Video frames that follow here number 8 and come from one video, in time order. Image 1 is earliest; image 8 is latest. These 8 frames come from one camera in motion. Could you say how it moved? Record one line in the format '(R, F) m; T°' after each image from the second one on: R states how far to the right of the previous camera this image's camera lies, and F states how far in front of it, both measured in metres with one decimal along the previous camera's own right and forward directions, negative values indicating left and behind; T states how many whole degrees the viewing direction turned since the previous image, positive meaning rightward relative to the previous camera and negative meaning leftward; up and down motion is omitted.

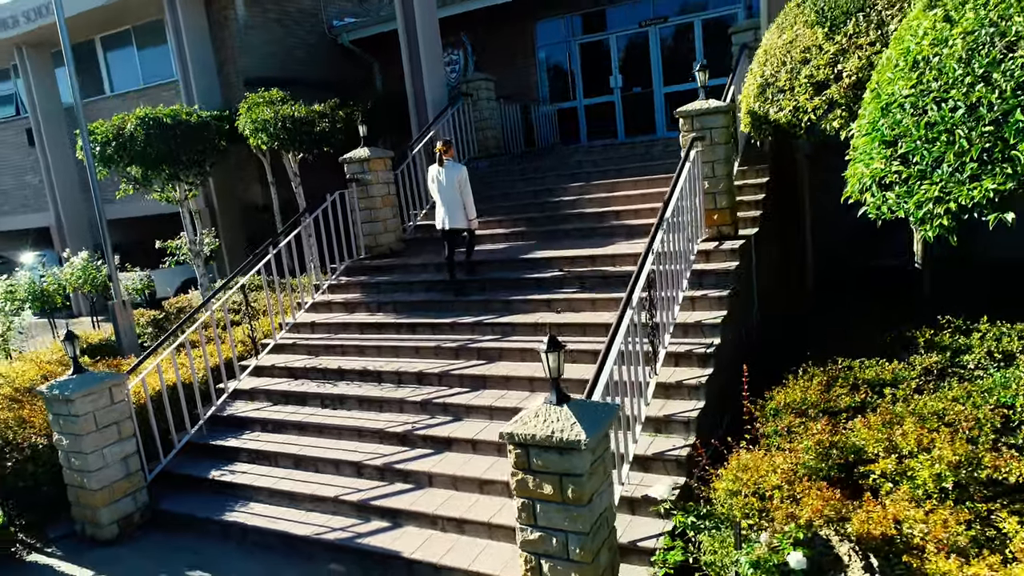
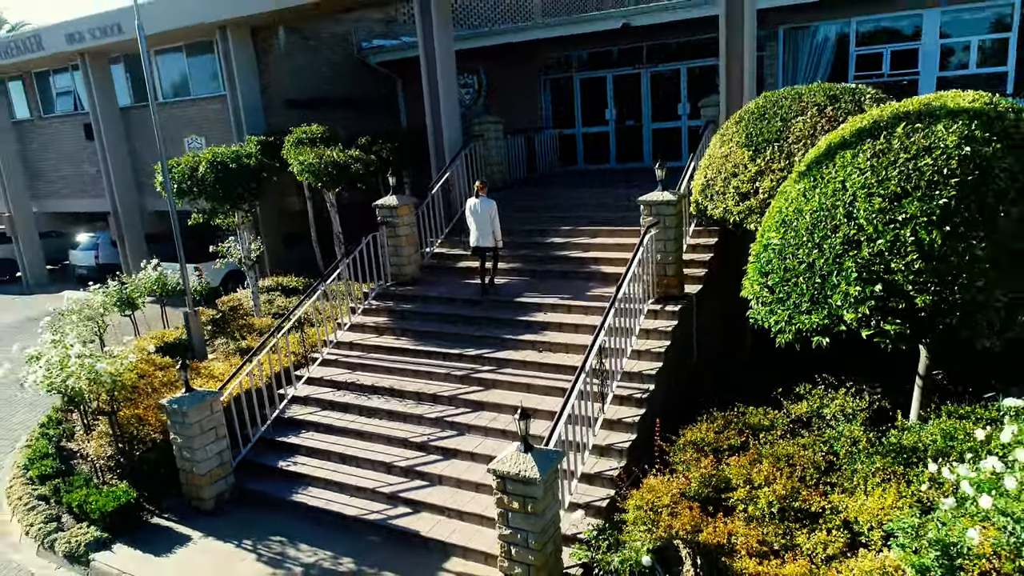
(+0.1, -1.6) m; -1°
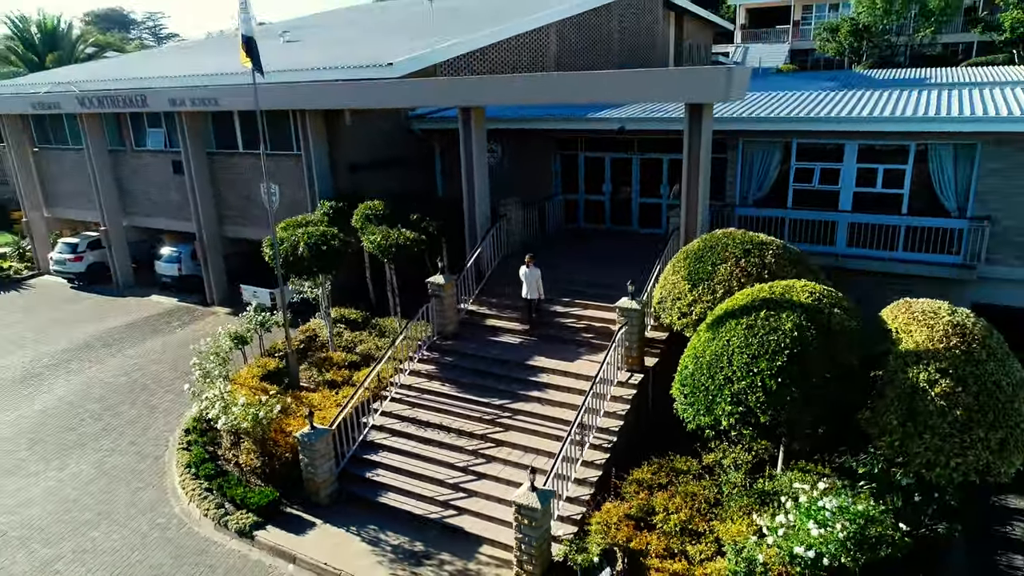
(-0.2, -3.1) m; 0°
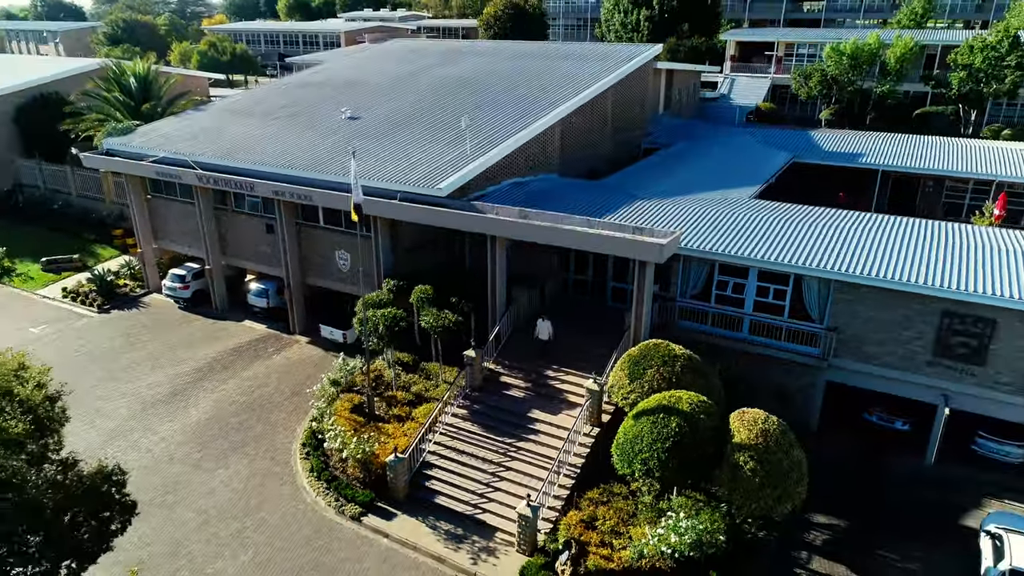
(-0.3, -5.7) m; 0°
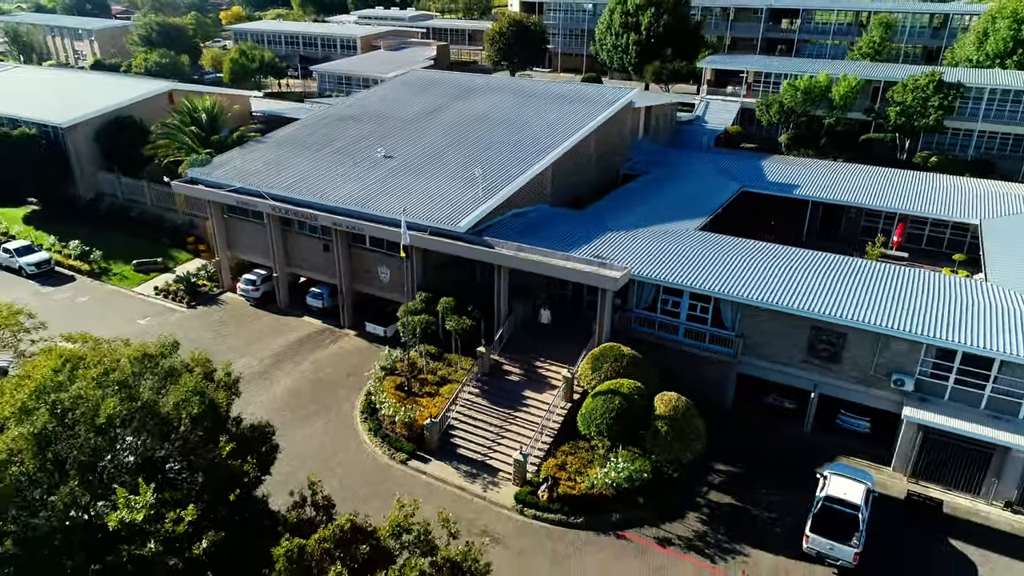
(0.0, -6.9) m; 0°
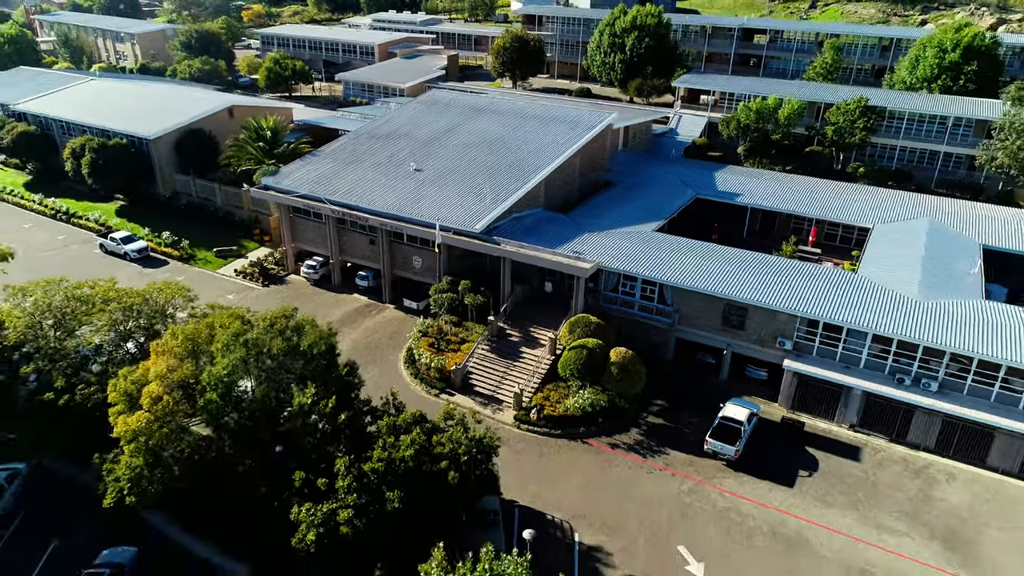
(-0.1, -9.5) m; 0°
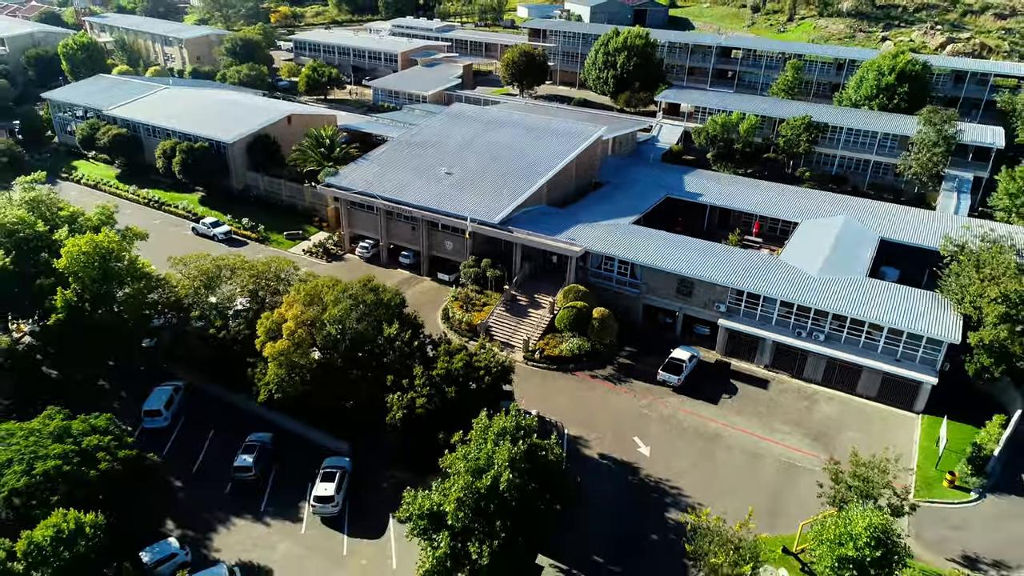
(-0.7, -11.8) m; 0°
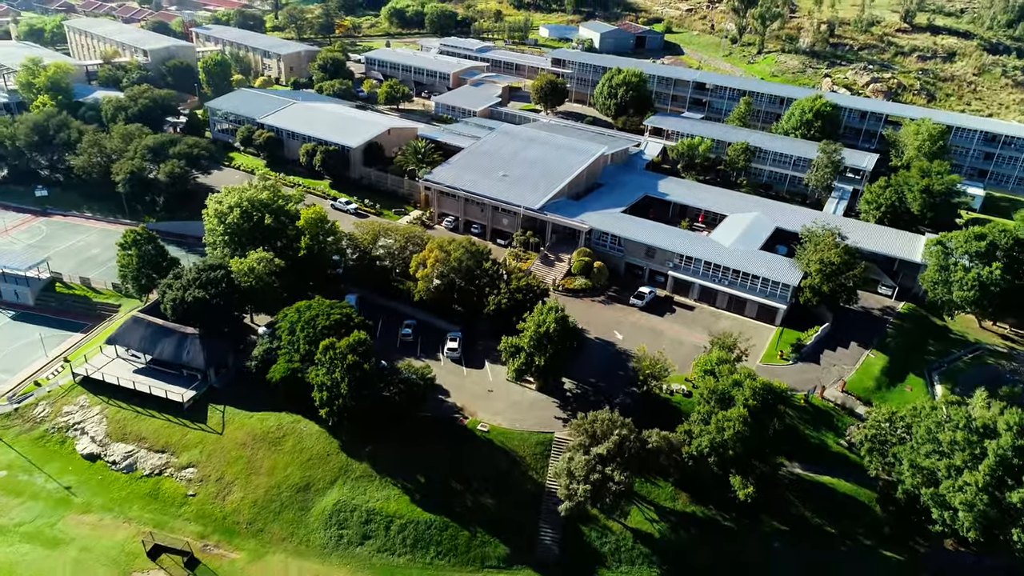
(-3.5, -29.4) m; 0°
